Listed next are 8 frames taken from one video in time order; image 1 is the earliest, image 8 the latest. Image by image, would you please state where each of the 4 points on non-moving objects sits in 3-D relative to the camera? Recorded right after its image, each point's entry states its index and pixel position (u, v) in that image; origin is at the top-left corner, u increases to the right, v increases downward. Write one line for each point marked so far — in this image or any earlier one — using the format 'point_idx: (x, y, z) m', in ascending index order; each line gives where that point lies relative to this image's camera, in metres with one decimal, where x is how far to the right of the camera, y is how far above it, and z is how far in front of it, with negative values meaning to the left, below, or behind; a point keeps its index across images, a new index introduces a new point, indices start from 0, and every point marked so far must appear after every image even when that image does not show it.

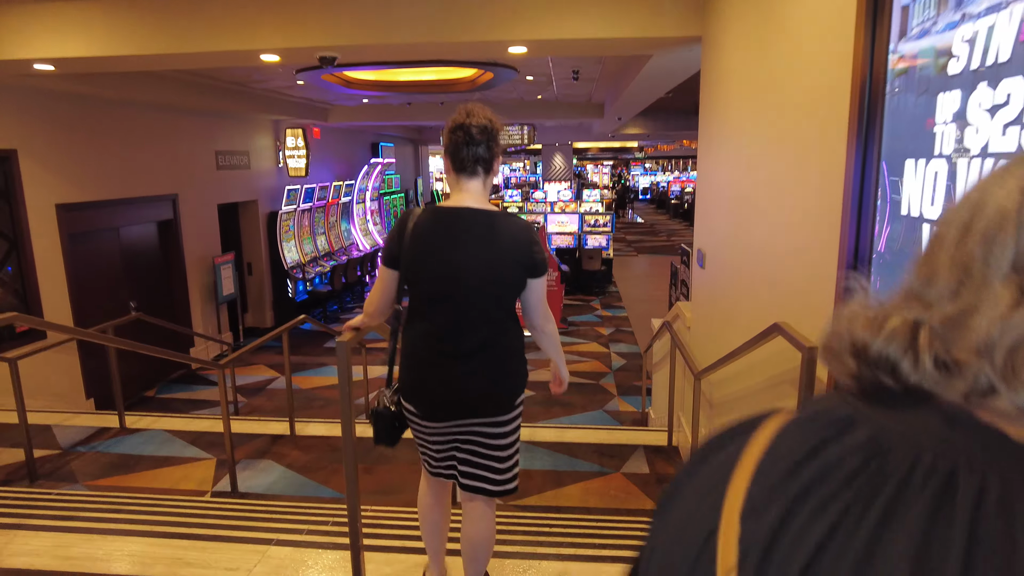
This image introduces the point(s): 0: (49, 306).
0: (-4.0, -0.2, +5.7) m
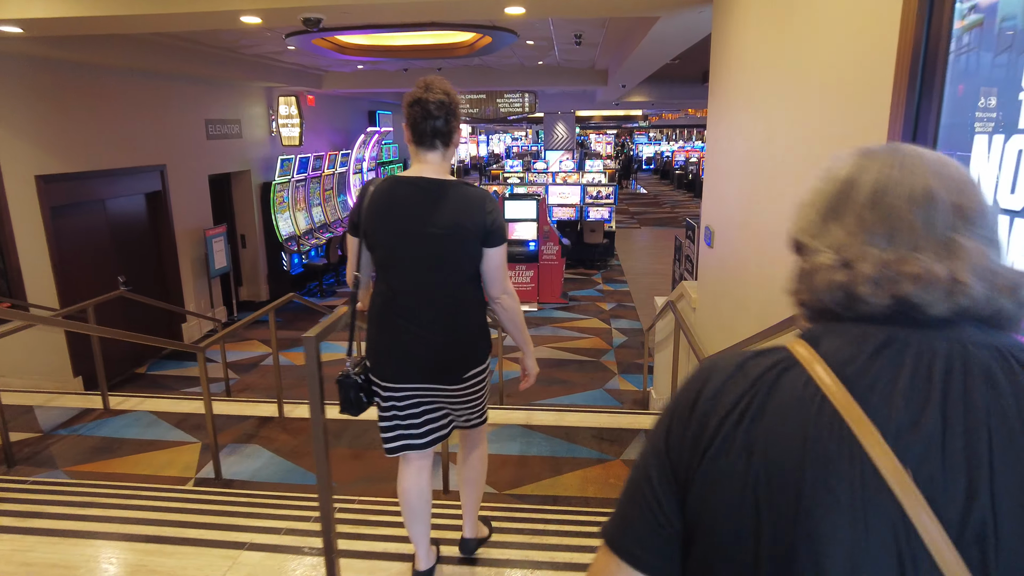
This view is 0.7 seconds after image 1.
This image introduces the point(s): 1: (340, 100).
0: (-4.0, +0.1, +5.5) m
1: (-3.2, +3.5, +12.1) m
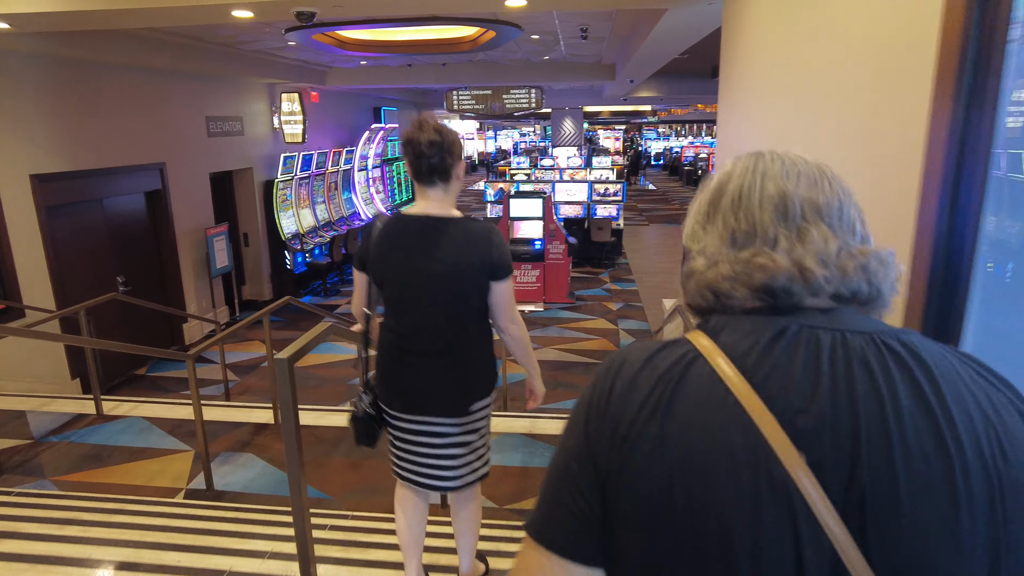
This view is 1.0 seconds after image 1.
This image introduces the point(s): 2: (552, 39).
0: (-4.0, 0.0, +5.4) m
1: (-3.1, +3.5, +12.0) m
2: (+0.4, +2.7, +7.2) m
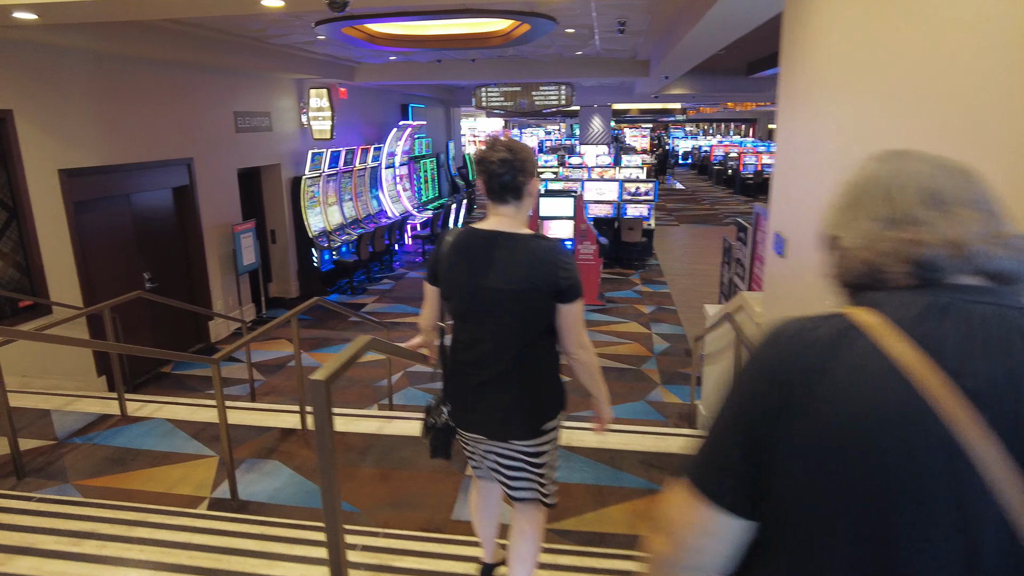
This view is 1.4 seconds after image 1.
0: (-3.7, +0.1, +5.3) m
1: (-2.5, +3.5, +11.9) m
2: (+0.8, +2.7, +6.9) m
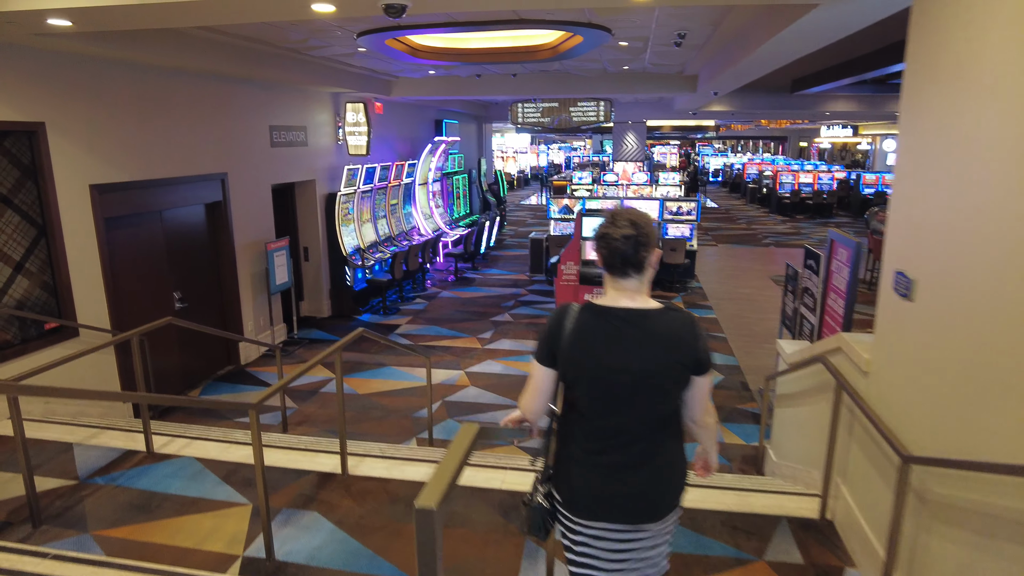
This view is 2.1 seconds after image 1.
0: (-3.3, -0.1, +5.1) m
1: (-1.9, +3.2, +11.6) m
2: (+1.3, +2.4, +6.6) m
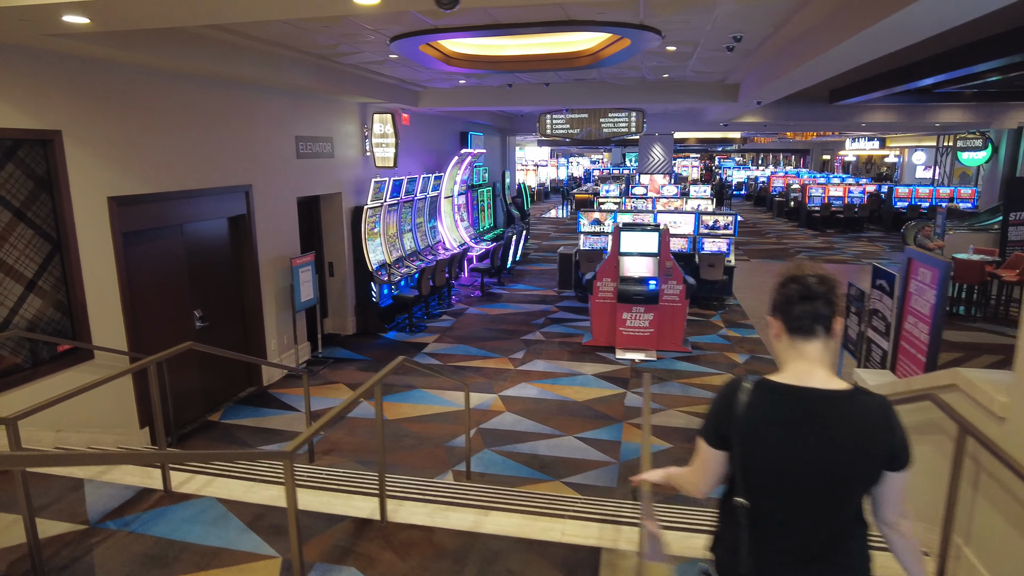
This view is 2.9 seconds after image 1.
0: (-3.0, -0.2, +4.7) m
1: (-1.4, +2.9, +11.3) m
2: (+1.7, +2.2, +6.2) m
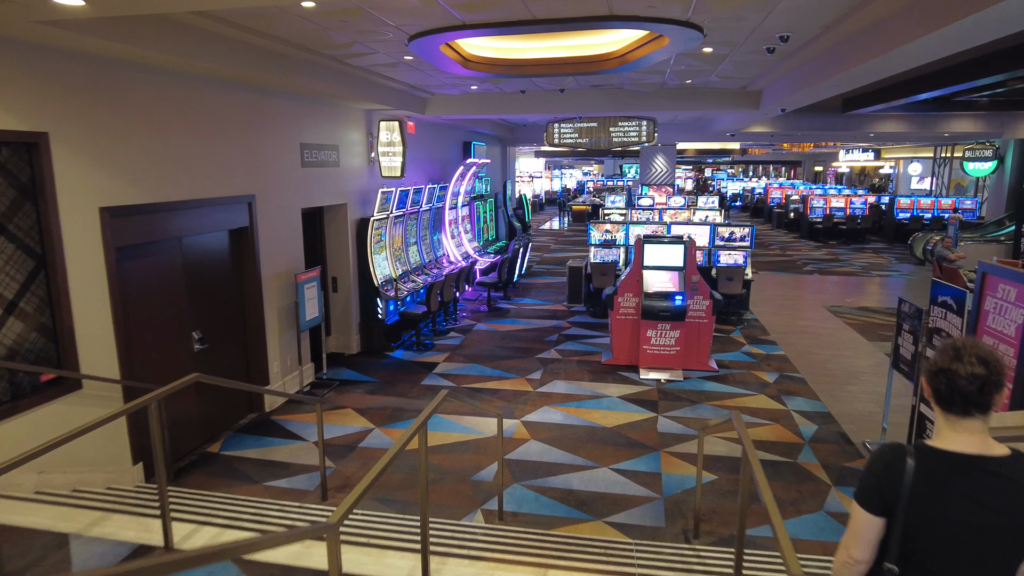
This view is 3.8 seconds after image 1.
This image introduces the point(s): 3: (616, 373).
0: (-2.8, -0.4, +4.2) m
1: (-1.3, +2.7, +10.9) m
2: (+1.9, +2.1, +5.8) m
3: (+1.2, -1.0, +7.5) m
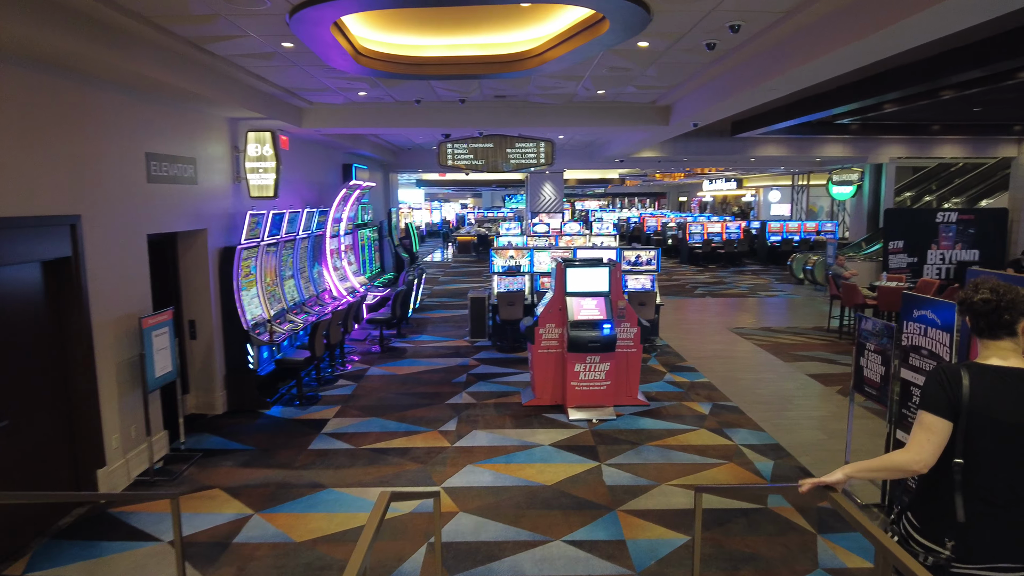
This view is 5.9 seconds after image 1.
0: (-3.0, -0.6, +2.7) m
1: (-2.9, +2.1, +9.6) m
2: (+1.1, +1.9, +5.2) m
3: (+0.3, -1.3, +6.5) m
